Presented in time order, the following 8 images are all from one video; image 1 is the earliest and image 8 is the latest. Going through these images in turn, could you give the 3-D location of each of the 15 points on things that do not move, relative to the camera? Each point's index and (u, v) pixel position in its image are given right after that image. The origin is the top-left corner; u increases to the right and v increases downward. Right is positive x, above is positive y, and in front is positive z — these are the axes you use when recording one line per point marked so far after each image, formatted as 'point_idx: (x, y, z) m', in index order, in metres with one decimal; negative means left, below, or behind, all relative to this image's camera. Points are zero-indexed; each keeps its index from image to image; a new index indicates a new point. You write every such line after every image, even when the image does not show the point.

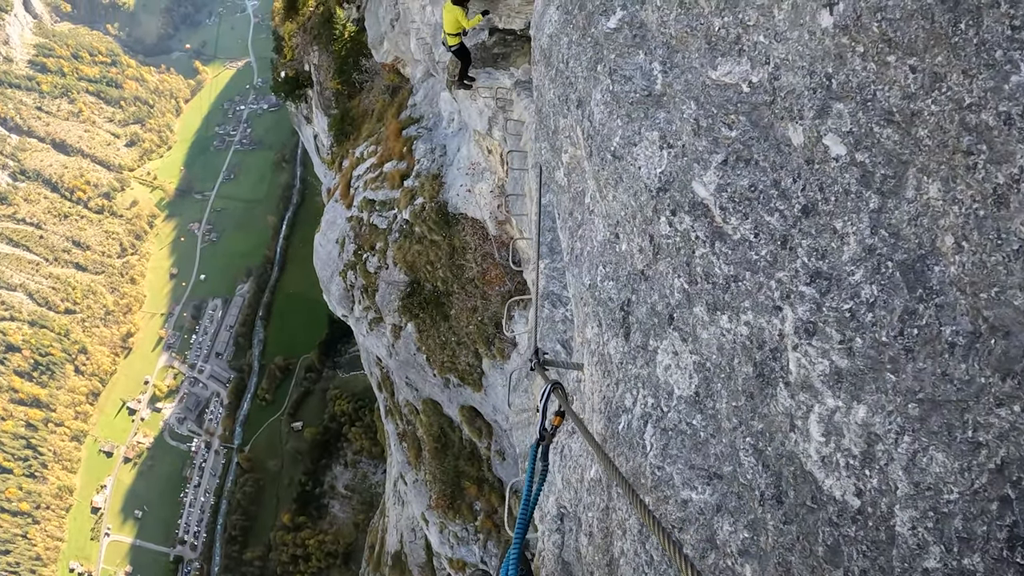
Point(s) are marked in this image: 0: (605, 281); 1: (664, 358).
0: (+0.7, 0.0, +4.6) m
1: (+0.9, -0.4, +3.7) m
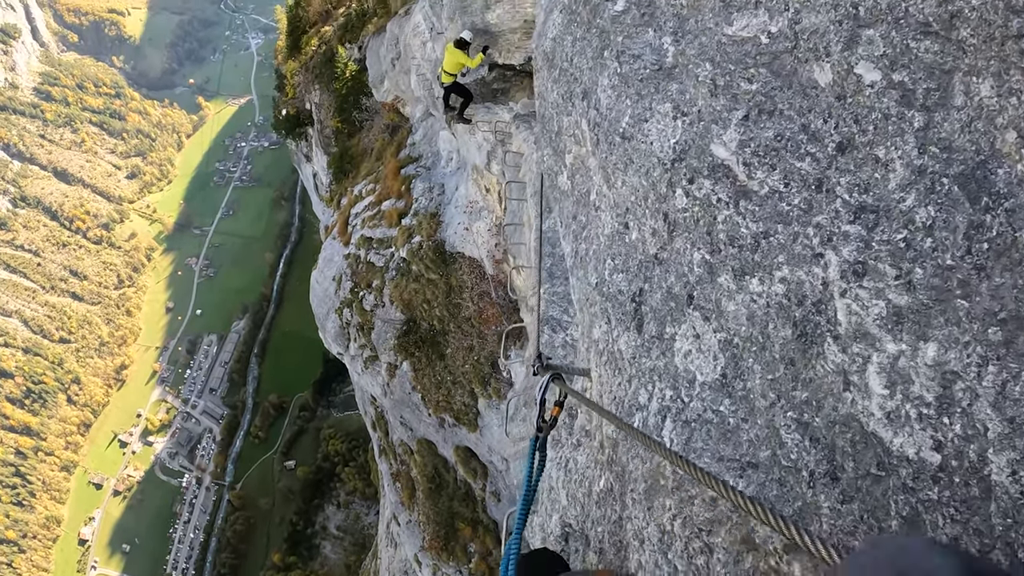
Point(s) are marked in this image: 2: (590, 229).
0: (+0.7, +0.1, +4.2) m
1: (+1.0, -0.3, +3.4) m
2: (+0.7, +0.5, +5.1) m
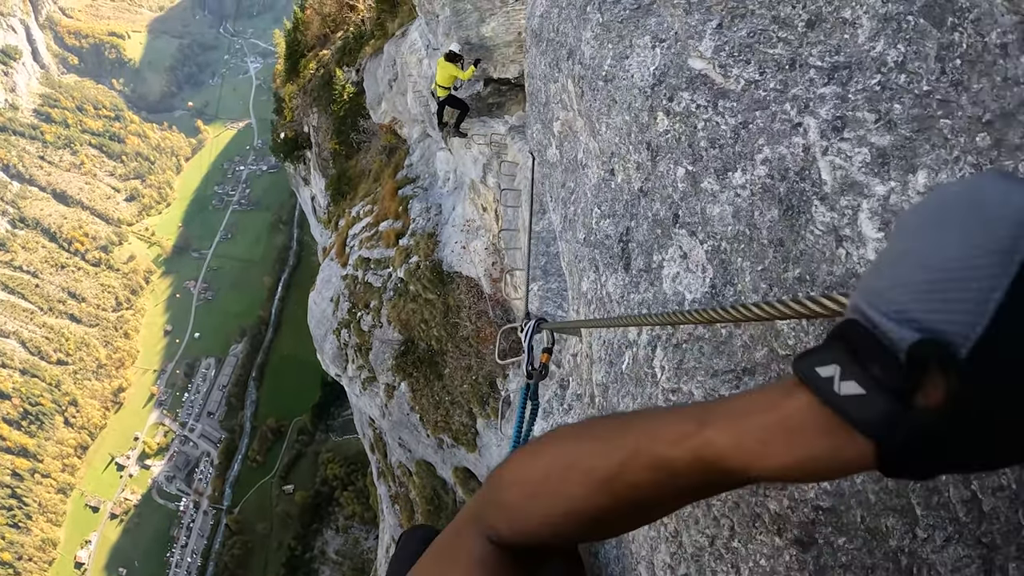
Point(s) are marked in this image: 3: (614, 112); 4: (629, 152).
0: (+0.6, +0.5, +4.1) m
1: (+0.9, +0.1, +3.3) m
2: (+0.6, +0.9, +5.1) m
3: (+0.7, +1.2, +3.9) m
4: (+0.8, +0.9, +3.8) m
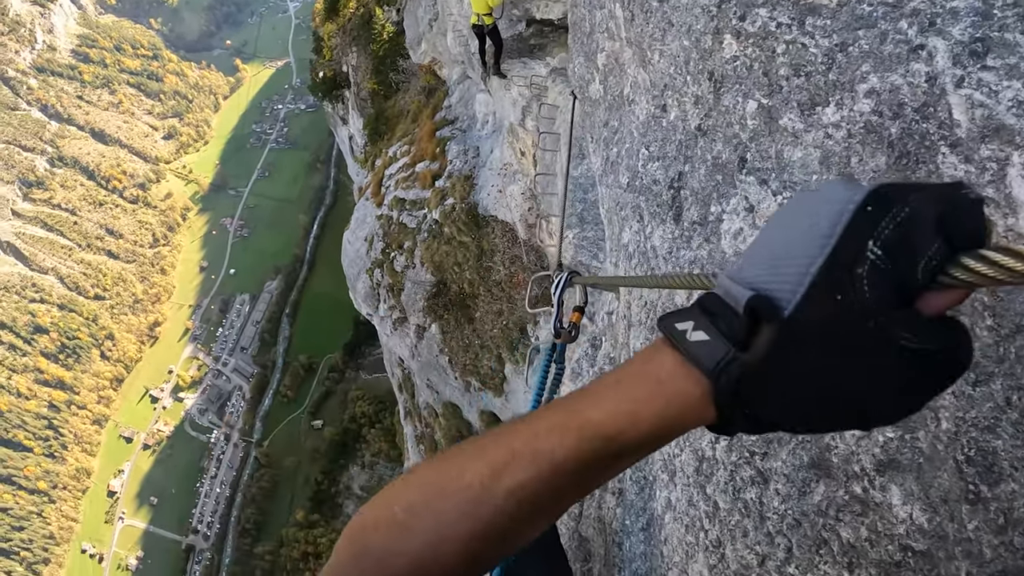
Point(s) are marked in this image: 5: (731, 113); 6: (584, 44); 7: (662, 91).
0: (+0.8, +0.7, +3.5) m
1: (+1.0, +0.3, +2.7) m
2: (+0.8, +1.2, +4.4) m
3: (+0.9, +1.4, +3.3) m
4: (+0.9, +1.1, +3.1) m
5: (+1.0, +0.8, +2.8) m
6: (+0.7, +2.3, +5.5) m
7: (+0.9, +1.2, +3.5) m
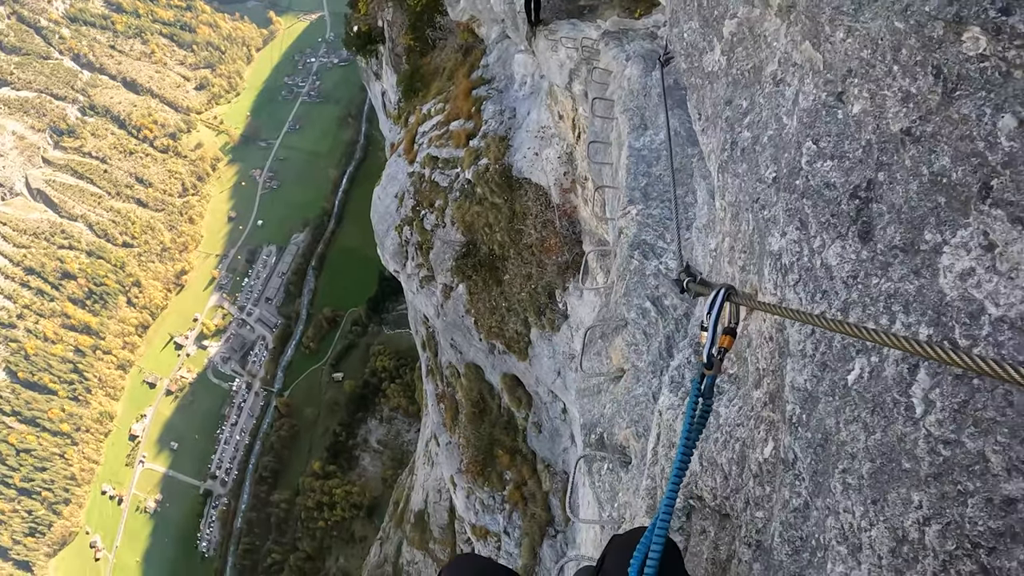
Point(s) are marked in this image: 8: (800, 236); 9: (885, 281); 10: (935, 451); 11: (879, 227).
0: (+1.6, +0.6, +3.1) m
1: (+1.7, +0.1, +2.2) m
2: (+1.6, +1.1, +3.9) m
3: (+1.7, +1.3, +2.8) m
4: (+1.7, +0.9, +2.7) m
5: (+1.8, +0.6, +2.3) m
6: (+1.6, +2.3, +5.0) m
7: (+1.6, +1.0, +3.0) m
8: (+1.5, +0.3, +3.1) m
9: (+1.6, 0.0, +2.5) m
10: (+1.6, -0.6, +2.2) m
11: (+1.6, +0.3, +2.6) m
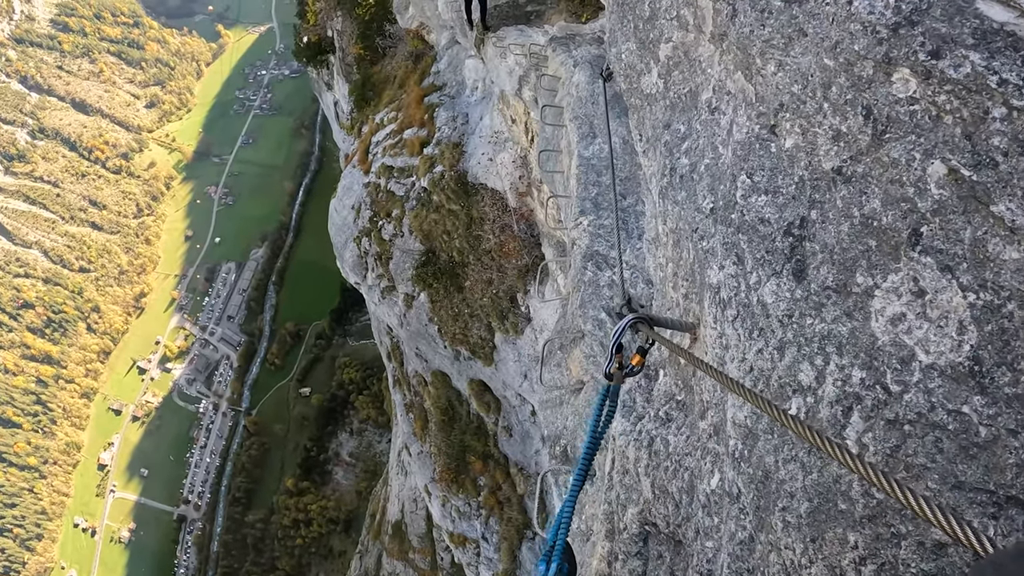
0: (+1.2, +0.4, +3.1) m
1: (+1.4, -0.1, +2.3) m
2: (+1.2, +0.9, +4.0) m
3: (+1.3, +1.1, +2.8) m
4: (+1.3, +0.8, +2.7) m
5: (+1.5, +0.5, +2.4) m
6: (+1.0, +2.1, +5.0) m
7: (+1.3, +0.9, +3.0) m
8: (+1.2, +0.1, +3.2) m
9: (+1.3, -0.2, +2.6) m
10: (+1.3, -0.8, +2.3) m
11: (+1.3, +0.1, +2.7) m
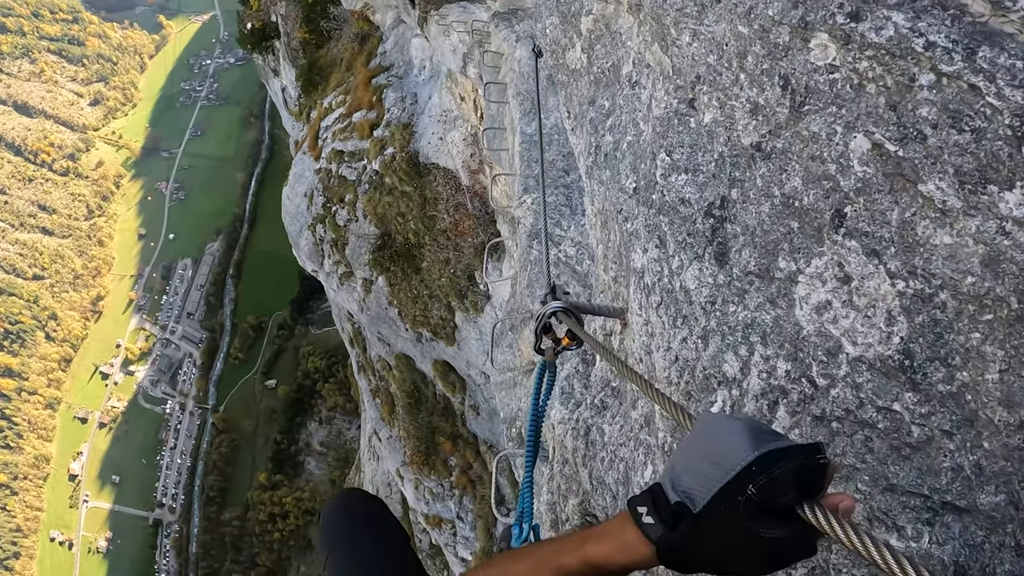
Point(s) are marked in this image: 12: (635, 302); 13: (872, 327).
0: (+0.8, +0.5, +2.9) m
1: (+1.0, 0.0, +2.1) m
2: (+0.7, +1.0, +3.8) m
3: (+0.8, +1.2, +2.6) m
4: (+0.9, +0.8, +2.5) m
5: (+1.1, +0.5, +2.2) m
6: (+0.4, +2.2, +4.7) m
7: (+0.8, +0.9, +2.8) m
8: (+0.7, +0.2, +3.0) m
9: (+0.9, -0.1, +2.4) m
10: (+1.0, -0.7, +2.2) m
11: (+0.9, +0.2, +2.5) m
12: (+0.7, -0.1, +3.3) m
13: (+1.1, -0.1, +1.9) m
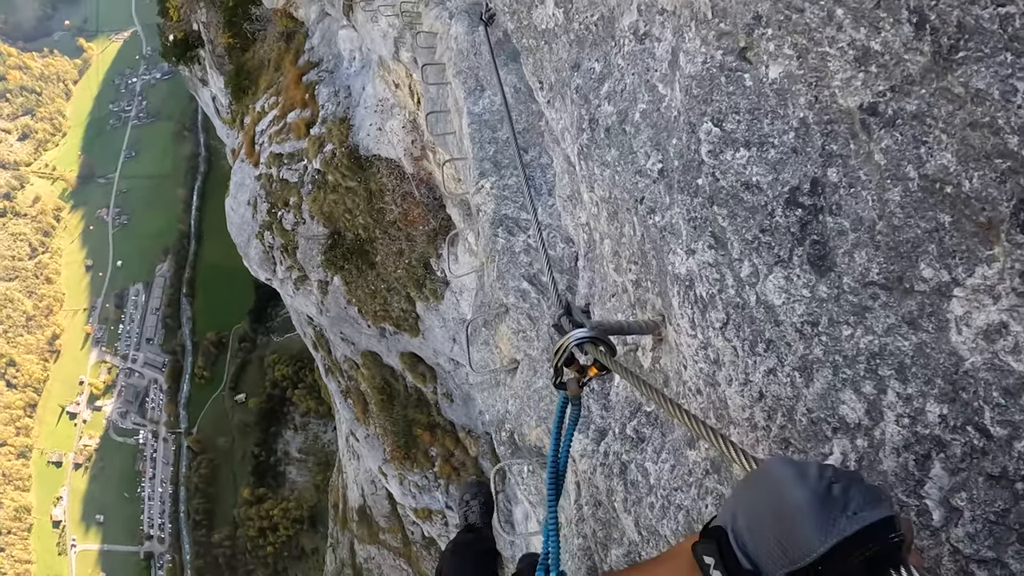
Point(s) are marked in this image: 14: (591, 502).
0: (+0.8, +0.4, +2.3) m
1: (+1.2, -0.1, +1.6) m
2: (+0.5, +1.0, +3.2) m
3: (+0.8, +1.1, +2.0) m
4: (+0.9, +0.8, +1.9) m
5: (+1.1, +0.5, +1.6) m
6: (0.0, +2.1, +4.1) m
7: (+0.8, +0.9, +2.2) m
8: (+0.8, +0.1, +2.4) m
9: (+1.0, -0.1, +1.9) m
10: (+1.2, -0.7, +1.6) m
11: (+1.0, +0.1, +1.9) m
12: (+0.7, -0.1, +2.7) m
13: (+1.3, -0.1, +1.4) m
14: (+0.5, -1.3, +3.5) m
